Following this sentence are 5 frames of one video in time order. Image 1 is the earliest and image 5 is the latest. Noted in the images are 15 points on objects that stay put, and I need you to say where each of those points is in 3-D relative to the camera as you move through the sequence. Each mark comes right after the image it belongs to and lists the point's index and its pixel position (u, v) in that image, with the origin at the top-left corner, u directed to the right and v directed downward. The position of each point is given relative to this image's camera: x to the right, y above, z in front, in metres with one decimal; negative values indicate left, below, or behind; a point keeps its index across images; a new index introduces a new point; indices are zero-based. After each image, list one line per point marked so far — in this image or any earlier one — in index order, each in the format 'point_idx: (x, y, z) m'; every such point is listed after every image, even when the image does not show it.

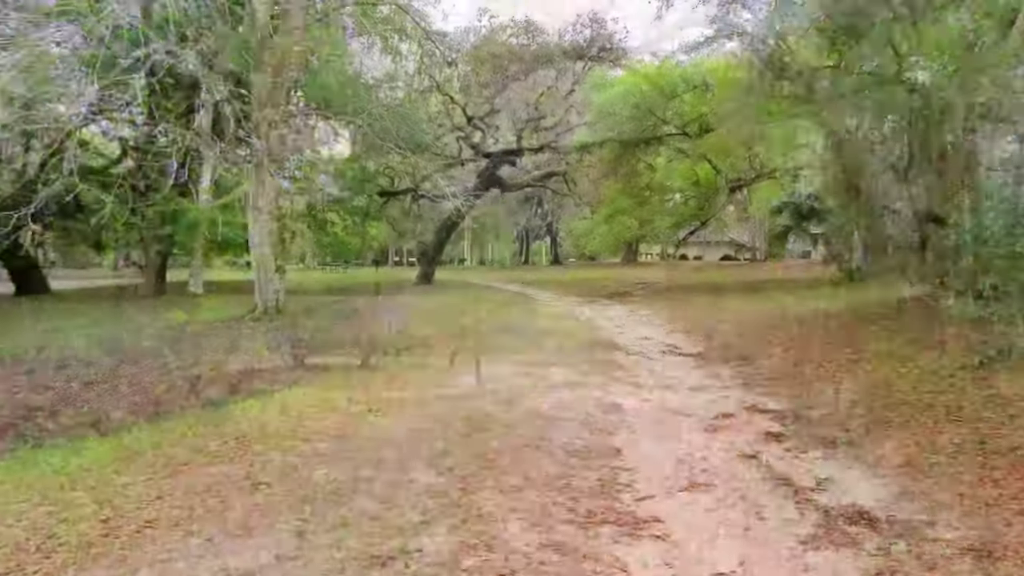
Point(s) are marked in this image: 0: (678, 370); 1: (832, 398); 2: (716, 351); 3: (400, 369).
0: (+1.7, -0.9, +7.3) m
1: (+2.7, -0.9, +5.8) m
2: (+2.6, -0.8, +8.8) m
3: (-1.1, -0.8, +7.0) m
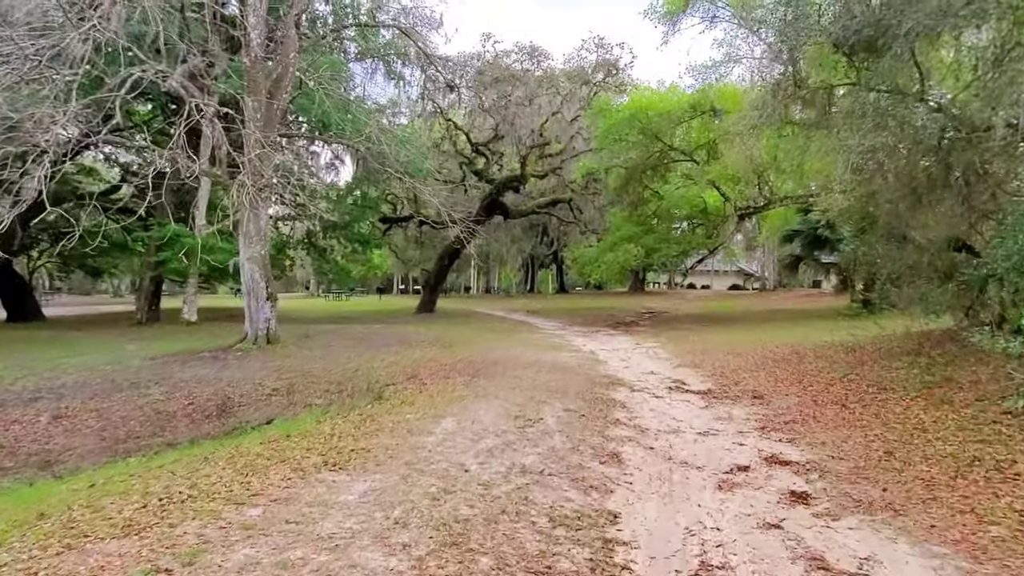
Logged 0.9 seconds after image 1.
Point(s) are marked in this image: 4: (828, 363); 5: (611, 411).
0: (+1.7, -1.2, +6.6) m
1: (+2.6, -1.2, +5.1) m
2: (+2.5, -1.2, +8.1) m
3: (-1.2, -1.1, +6.4) m
4: (+4.4, -1.0, +9.5) m
5: (+0.9, -1.1, +6.4) m
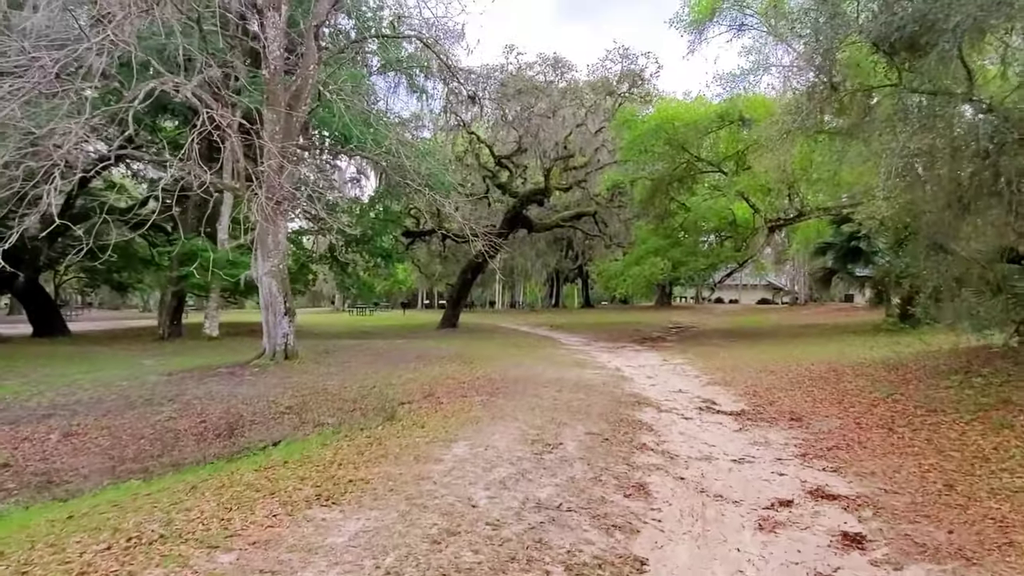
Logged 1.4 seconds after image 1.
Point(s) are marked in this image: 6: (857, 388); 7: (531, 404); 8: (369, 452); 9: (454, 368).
0: (+1.8, -1.3, +6.2) m
1: (+2.7, -1.3, +4.6) m
2: (+2.7, -1.3, +7.6) m
3: (-1.1, -1.2, +6.0) m
4: (+4.6, -1.2, +9.0) m
5: (+1.1, -1.3, +5.9) m
6: (+4.3, -1.3, +8.7) m
7: (+0.2, -1.2, +7.2) m
8: (-1.0, -1.2, +4.9) m
9: (-1.0, -1.4, +11.9) m
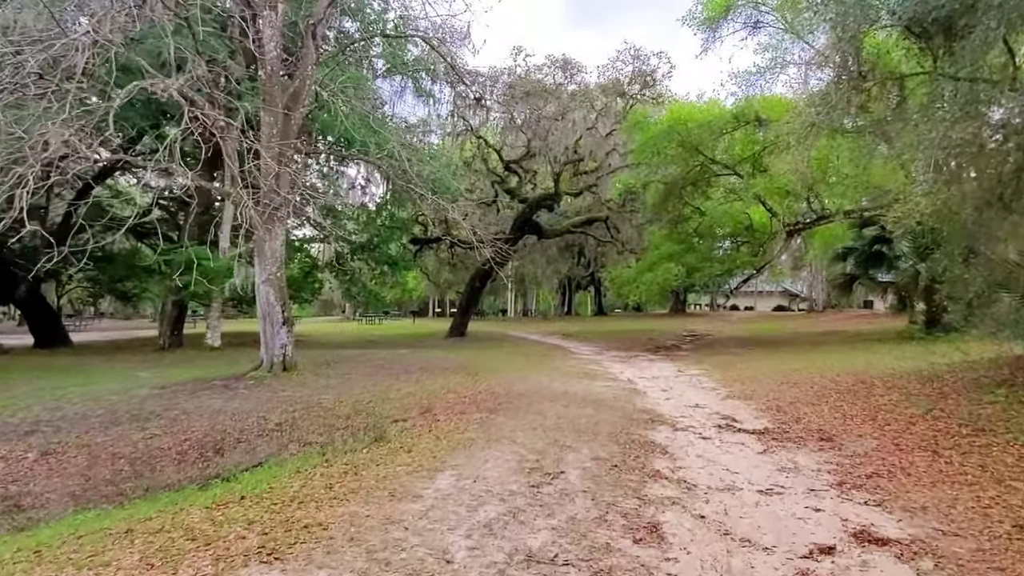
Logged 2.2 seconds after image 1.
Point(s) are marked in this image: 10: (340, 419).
0: (+1.8, -1.4, +5.5) m
1: (+2.7, -1.3, +3.9) m
2: (+2.8, -1.4, +6.9) m
3: (-1.1, -1.3, +5.4) m
4: (+4.7, -1.3, +8.2) m
5: (+1.1, -1.3, +5.3) m
6: (+4.4, -1.3, +8.0) m
7: (+0.2, -1.3, +6.6) m
8: (-1.1, -1.2, +4.3) m
9: (-0.9, -1.5, +11.3) m
10: (-2.1, -1.6, +8.4) m
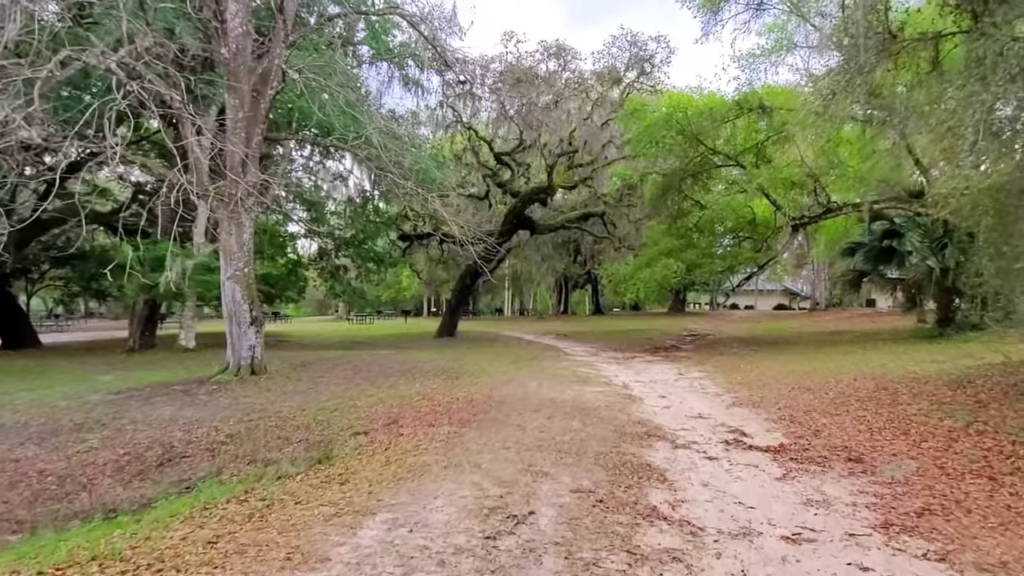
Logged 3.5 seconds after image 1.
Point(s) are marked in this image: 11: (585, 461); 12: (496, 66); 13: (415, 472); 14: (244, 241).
0: (+1.6, -1.3, +4.5) m
1: (+2.4, -1.3, +2.9) m
2: (+2.5, -1.3, +5.9) m
3: (-1.3, -1.3, +4.4) m
4: (+4.4, -1.2, +7.2) m
5: (+0.8, -1.3, +4.3) m
6: (+4.1, -1.3, +7.0) m
7: (0.0, -1.2, +5.6) m
8: (-1.3, -1.2, +3.3) m
9: (-1.1, -1.5, +10.2) m
10: (-2.4, -1.5, +7.4) m
11: (+0.5, -1.2, +5.0) m
12: (-0.4, +5.7, +17.7) m
13: (-0.7, -1.2, +4.5) m
14: (-4.8, +0.9, +12.3) m
